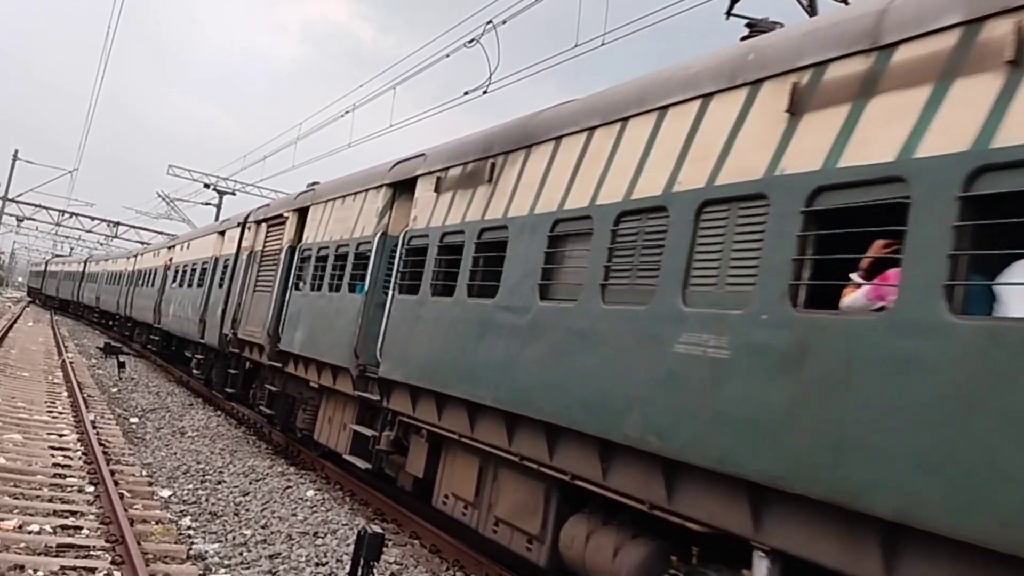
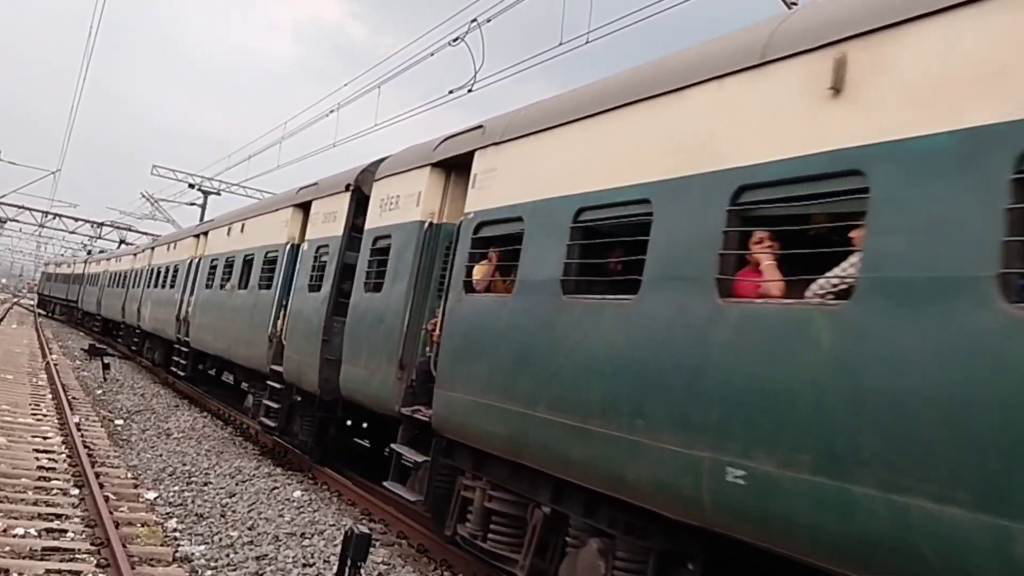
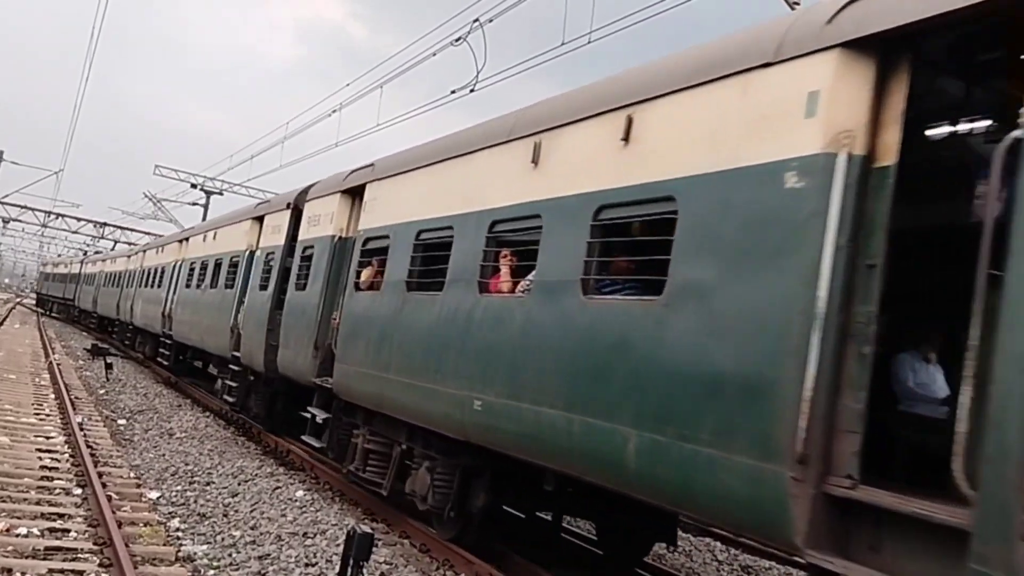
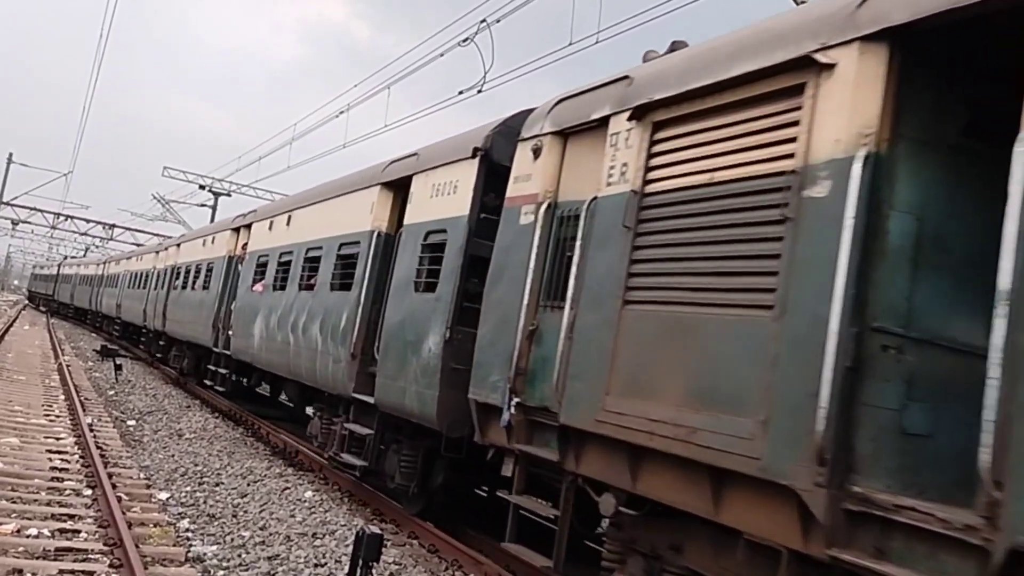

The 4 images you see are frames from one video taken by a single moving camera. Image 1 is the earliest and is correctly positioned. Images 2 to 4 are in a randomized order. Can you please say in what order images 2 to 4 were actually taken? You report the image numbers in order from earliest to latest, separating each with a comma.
4, 3, 2
